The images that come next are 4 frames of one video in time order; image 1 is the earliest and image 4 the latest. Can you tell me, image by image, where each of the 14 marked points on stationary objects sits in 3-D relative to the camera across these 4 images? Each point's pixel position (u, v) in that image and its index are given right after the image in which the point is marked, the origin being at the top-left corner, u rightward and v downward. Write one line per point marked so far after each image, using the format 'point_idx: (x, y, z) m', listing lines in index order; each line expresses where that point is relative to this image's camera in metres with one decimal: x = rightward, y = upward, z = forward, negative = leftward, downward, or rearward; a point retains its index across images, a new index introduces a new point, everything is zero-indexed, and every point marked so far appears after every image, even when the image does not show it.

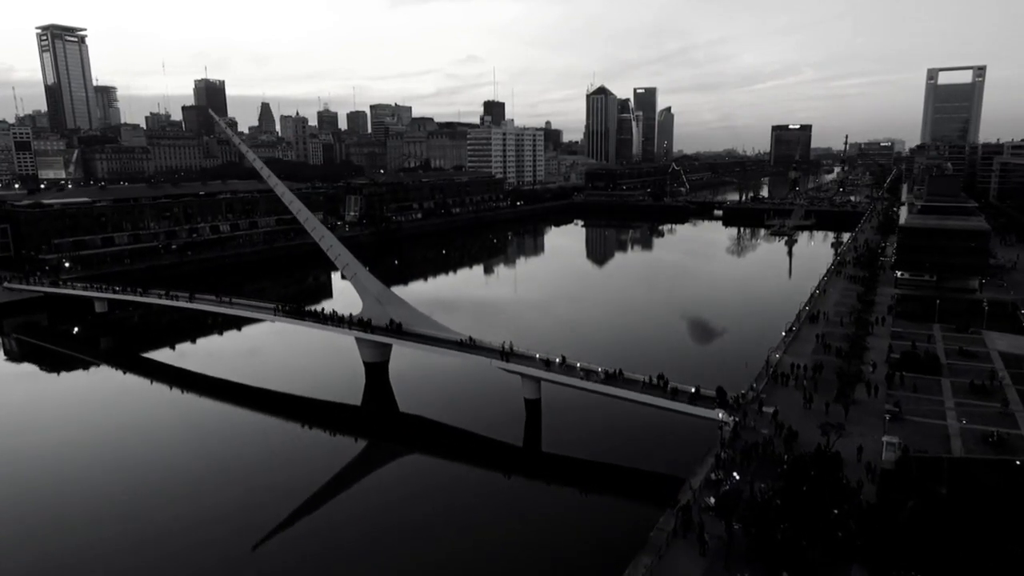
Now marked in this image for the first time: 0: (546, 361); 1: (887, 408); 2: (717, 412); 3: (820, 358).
0: (+0.8, -2.1, +17.5) m
1: (+8.8, -2.8, +14.5) m
2: (+4.7, -2.8, +14.1) m
3: (+9.1, -2.1, +18.3) m
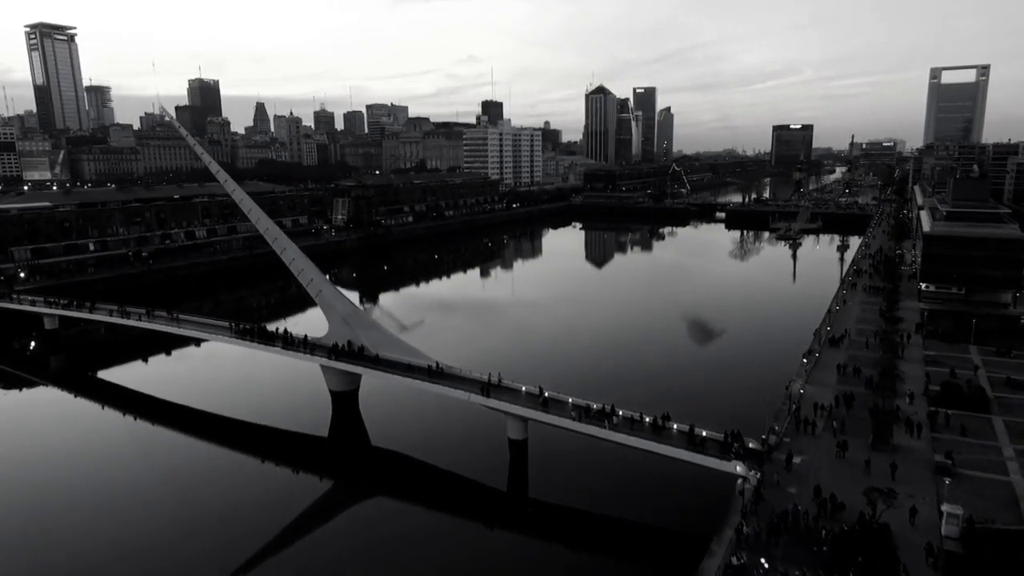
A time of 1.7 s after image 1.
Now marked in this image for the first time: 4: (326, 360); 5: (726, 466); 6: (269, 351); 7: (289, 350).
0: (+0.4, -2.6, +15.2) m
1: (+8.3, -3.3, +12.2) m
2: (+4.2, -3.4, +11.8) m
3: (+8.6, -2.6, +16.0) m
4: (-5.2, -2.0, +17.3) m
5: (+4.1, -3.4, +12.0) m
6: (-7.1, -1.8, +18.2) m
7: (-6.4, -1.8, +18.0) m
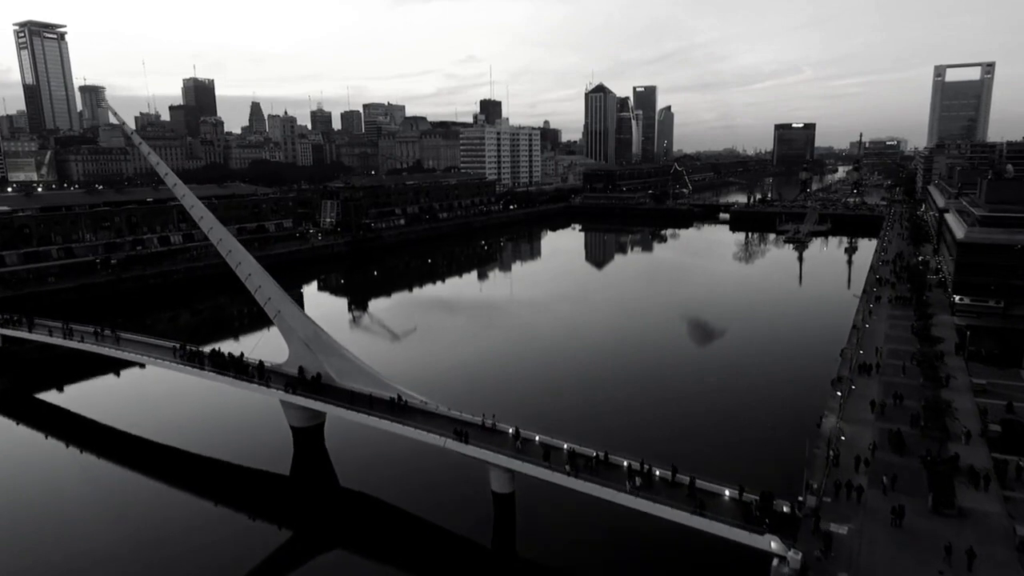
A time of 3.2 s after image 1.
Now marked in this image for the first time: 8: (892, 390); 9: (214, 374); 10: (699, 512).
0: (+0.1, -3.1, +12.8) m
1: (+8.0, -3.8, +9.9) m
2: (+3.9, -3.9, +9.4) m
3: (+8.3, -3.1, +13.6) m
4: (-5.5, -2.5, +14.9) m
5: (+3.8, -3.9, +9.7) m
6: (-7.4, -2.3, +15.8) m
7: (-6.8, -2.3, +15.6) m
8: (+9.6, -2.6, +15.8) m
9: (-7.7, -2.2, +16.0) m
10: (+3.2, -3.8, +10.5) m
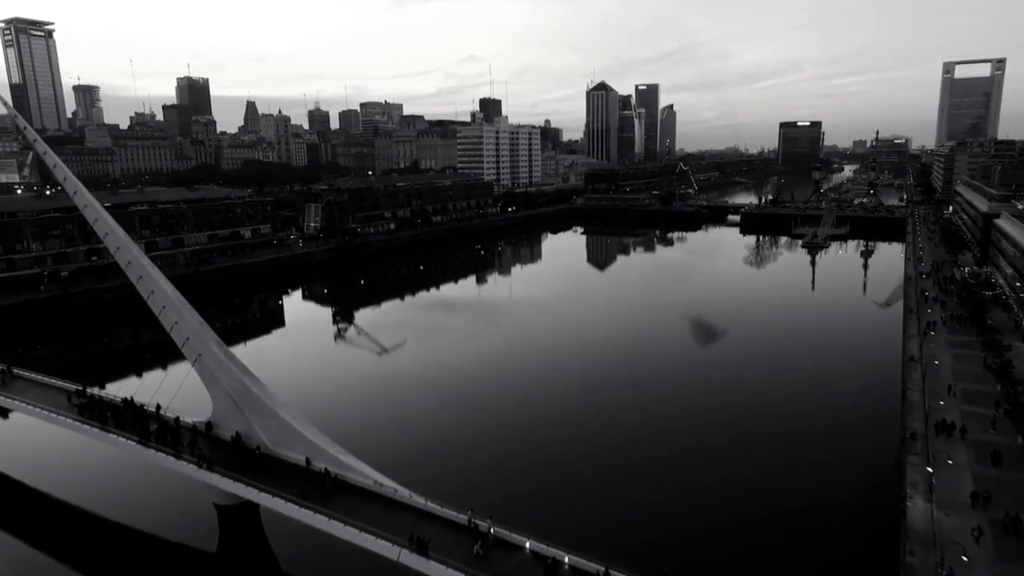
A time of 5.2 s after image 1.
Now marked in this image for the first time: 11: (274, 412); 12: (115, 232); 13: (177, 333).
0: (-0.2, -3.9, +9.3) m
1: (+7.7, -4.5, +6.3) m
2: (+3.6, -4.6, +5.9) m
3: (+8.0, -3.8, +10.1) m
4: (-5.8, -3.3, +11.4) m
5: (+3.5, -4.7, +6.2) m
6: (-7.7, -3.1, +12.3) m
7: (-7.0, -3.0, +12.1) m
8: (+9.3, -3.3, +12.2) m
9: (-7.9, -2.9, +12.5) m
10: (+2.9, -4.5, +6.9) m
11: (-4.5, -2.3, +12.1) m
12: (-8.9, +1.3, +13.9) m
13: (-6.9, -0.9, +13.0) m
